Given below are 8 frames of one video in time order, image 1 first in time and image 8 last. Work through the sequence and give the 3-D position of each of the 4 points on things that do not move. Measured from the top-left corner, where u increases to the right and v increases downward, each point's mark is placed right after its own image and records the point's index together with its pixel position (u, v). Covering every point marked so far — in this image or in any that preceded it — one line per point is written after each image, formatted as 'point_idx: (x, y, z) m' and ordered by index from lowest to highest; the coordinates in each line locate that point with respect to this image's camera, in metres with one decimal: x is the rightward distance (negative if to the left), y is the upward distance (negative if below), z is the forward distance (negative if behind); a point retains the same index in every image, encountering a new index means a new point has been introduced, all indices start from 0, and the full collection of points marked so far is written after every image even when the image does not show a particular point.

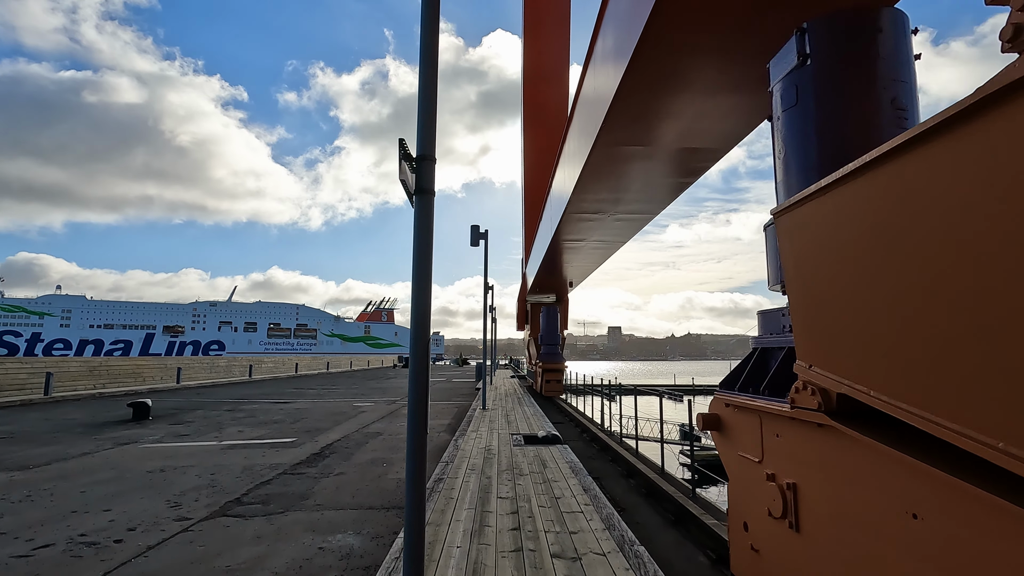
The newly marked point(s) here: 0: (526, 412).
0: (+0.2, -2.1, +9.0) m
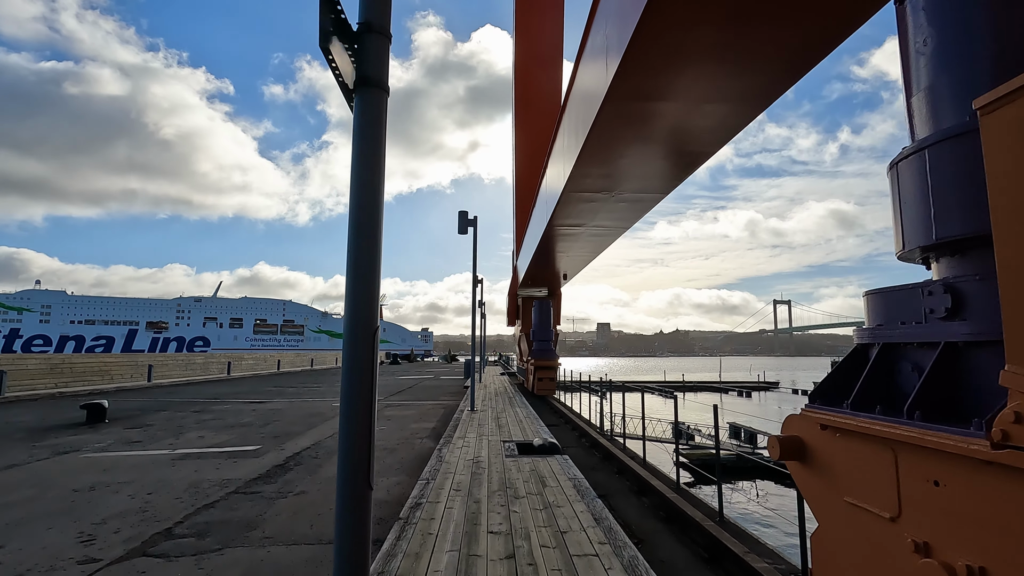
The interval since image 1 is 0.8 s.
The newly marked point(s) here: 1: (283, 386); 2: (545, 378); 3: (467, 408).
0: (+0.1, -2.0, +8.2) m
1: (-7.7, -3.4, +18.3) m
2: (+0.8, -2.2, +13.1) m
3: (-0.8, -2.0, +9.1) m
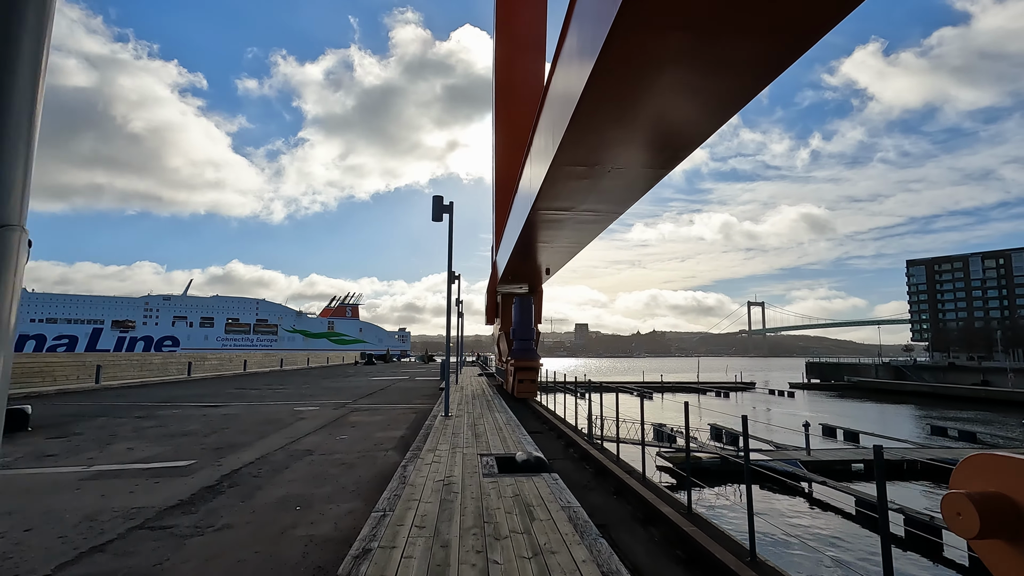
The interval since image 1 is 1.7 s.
0: (-0.2, -1.8, +7.4) m
1: (-8.4, -3.2, +17.2) m
2: (+0.3, -2.1, +12.3) m
3: (-1.1, -1.9, +8.2) m
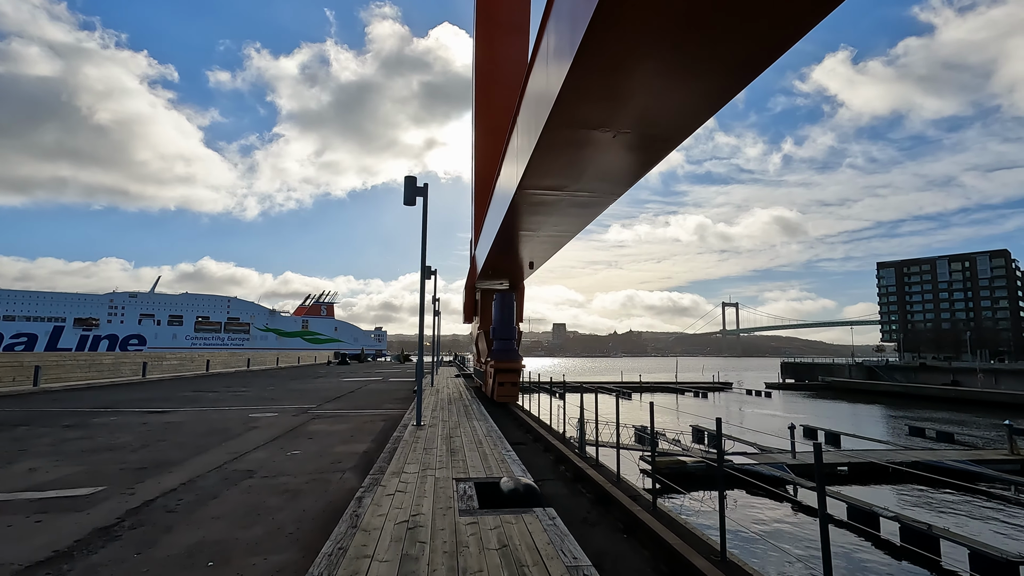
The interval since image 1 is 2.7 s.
0: (-0.4, -1.7, +6.5) m
1: (-9.1, -3.0, +15.9) m
2: (-0.1, -2.0, +11.4) m
3: (-1.4, -1.8, +7.3) m
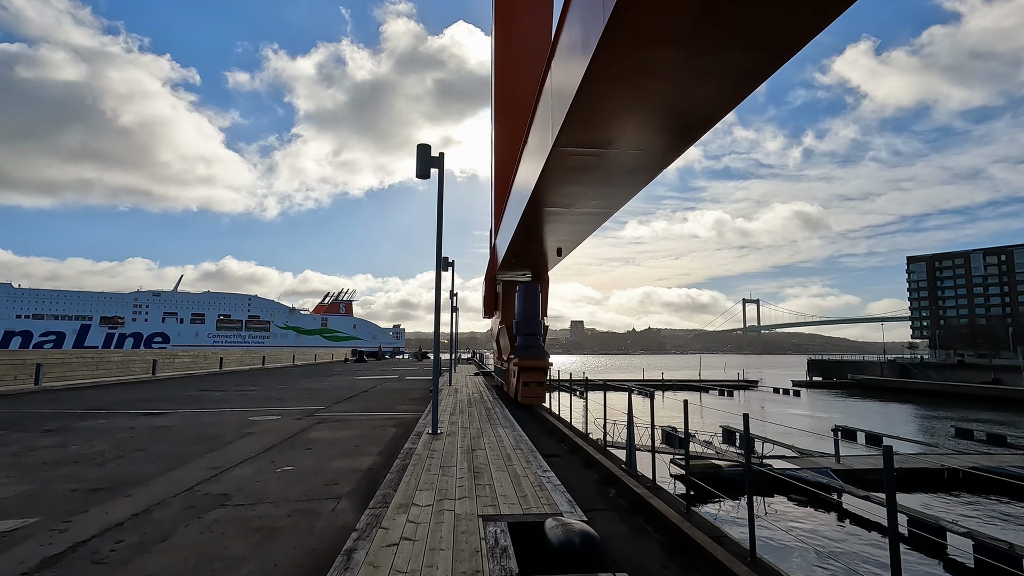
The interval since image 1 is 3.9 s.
0: (-0.1, -1.6, +5.5) m
1: (-8.5, -2.9, +15.1) m
2: (+0.4, -1.8, +10.4) m
3: (-1.0, -1.7, +6.3) m
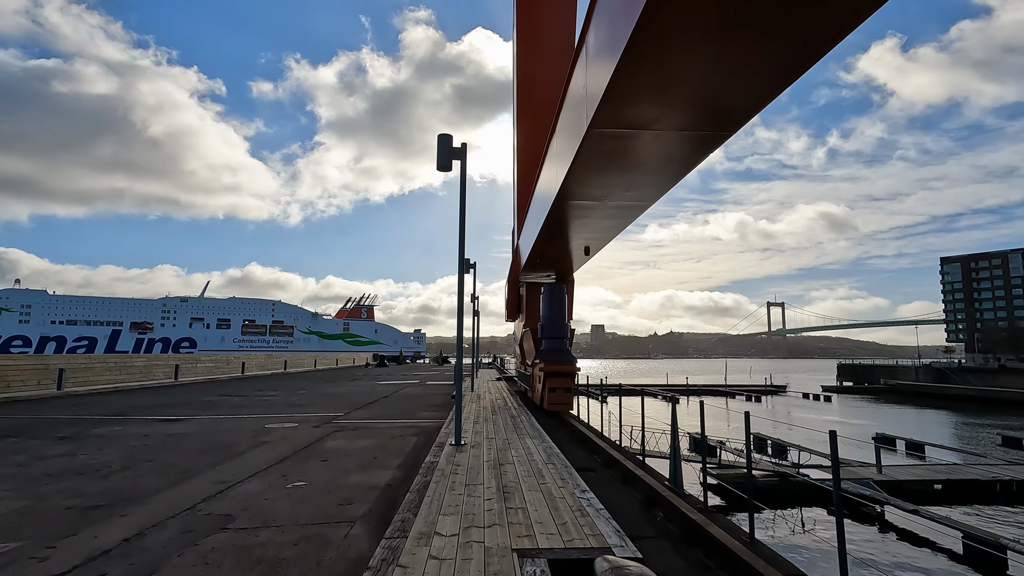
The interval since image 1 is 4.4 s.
0: (+0.2, -1.6, +5.0) m
1: (-7.8, -3.0, +14.9) m
2: (+0.9, -1.9, +9.9) m
3: (-0.7, -1.7, +5.8) m
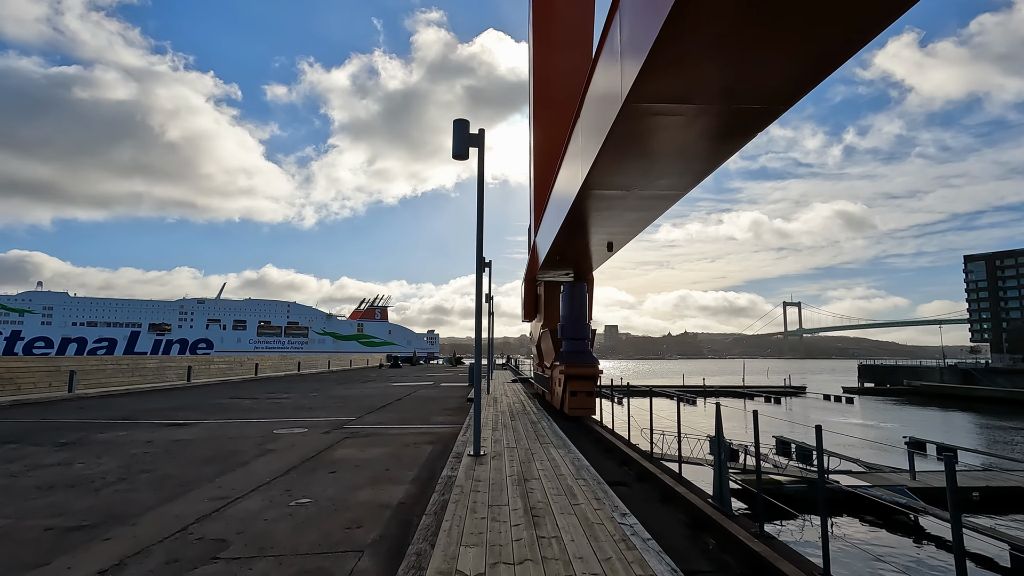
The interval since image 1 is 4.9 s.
0: (+0.4, -1.5, +4.5) m
1: (-7.3, -3.0, +14.7) m
2: (+1.2, -1.8, +9.4) m
3: (-0.4, -1.6, +5.4) m
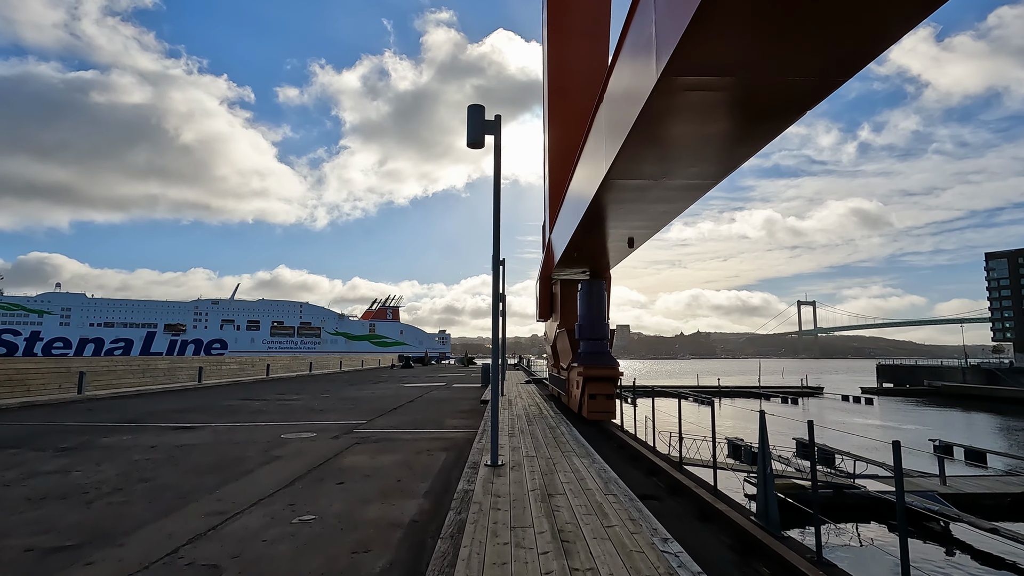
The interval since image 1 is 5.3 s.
0: (+0.6, -1.5, +4.1) m
1: (-7.0, -3.0, +14.4) m
2: (+1.5, -1.8, +9.0) m
3: (-0.3, -1.6, +5.0) m
